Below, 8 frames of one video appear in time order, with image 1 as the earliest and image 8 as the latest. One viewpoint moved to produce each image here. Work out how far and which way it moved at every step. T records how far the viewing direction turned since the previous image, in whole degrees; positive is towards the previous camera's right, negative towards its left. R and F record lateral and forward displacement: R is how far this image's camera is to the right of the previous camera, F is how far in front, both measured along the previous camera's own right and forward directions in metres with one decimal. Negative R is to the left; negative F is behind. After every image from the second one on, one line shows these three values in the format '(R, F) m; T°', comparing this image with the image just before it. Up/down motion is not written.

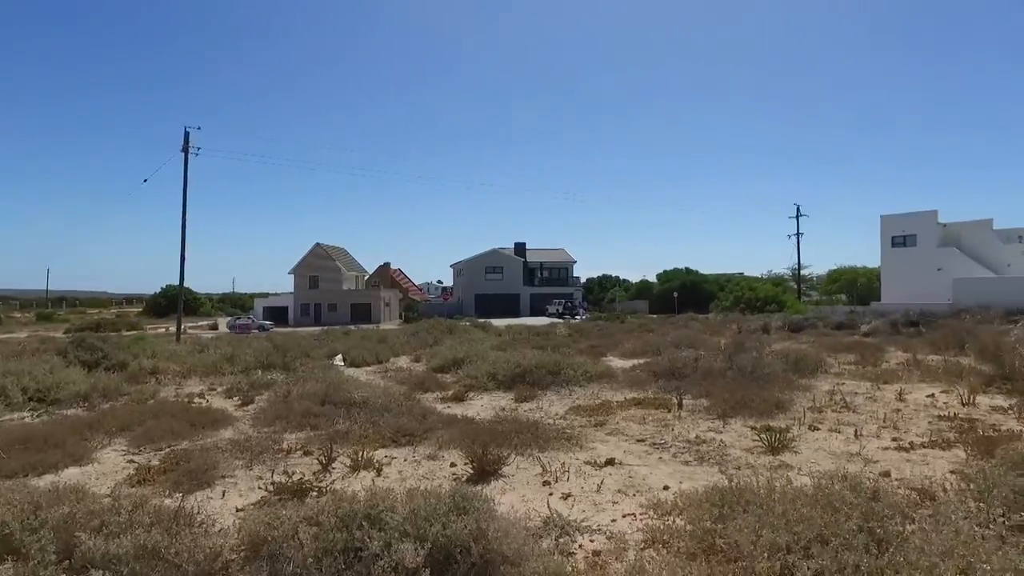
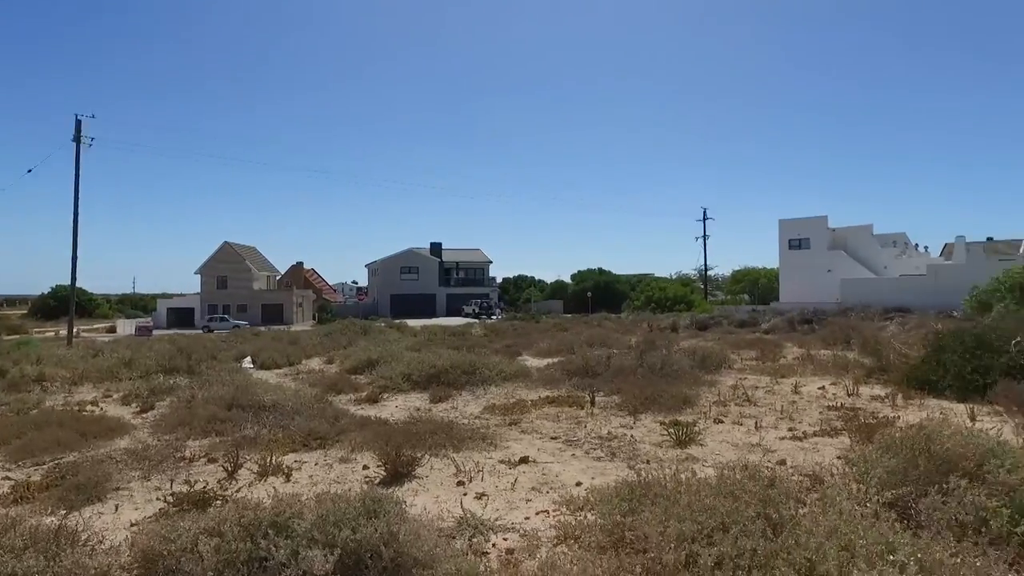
(0.0, 0.0) m; +7°
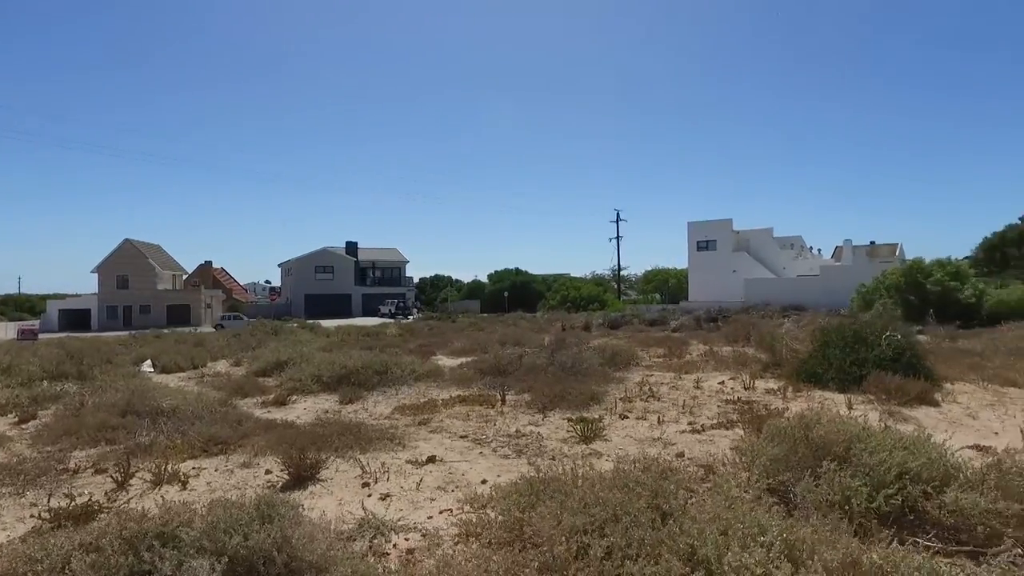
(+0.1, 0.0) m; +7°
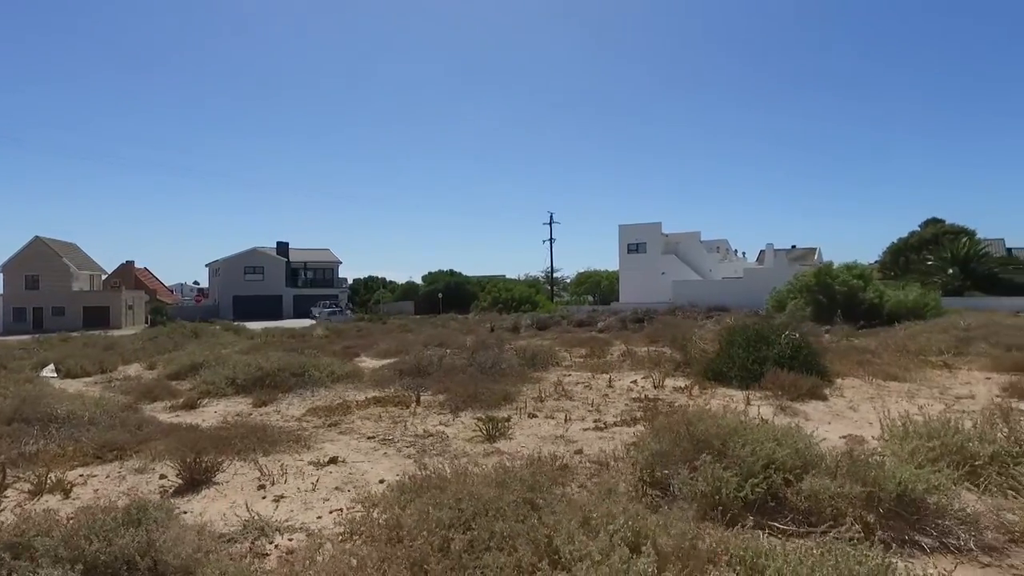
(+0.3, -0.1) m; +5°
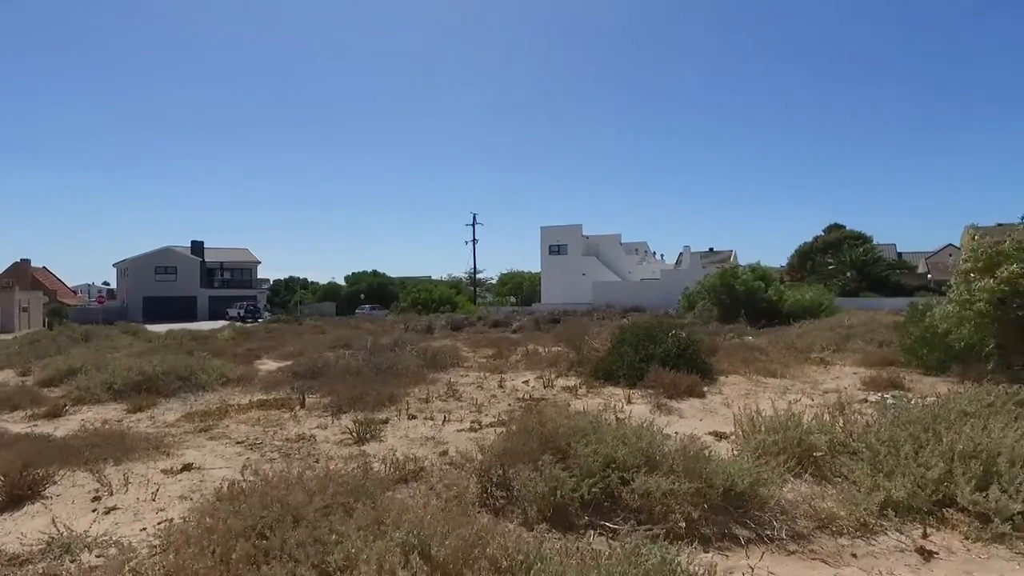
(+0.6, +0.1) m; +6°
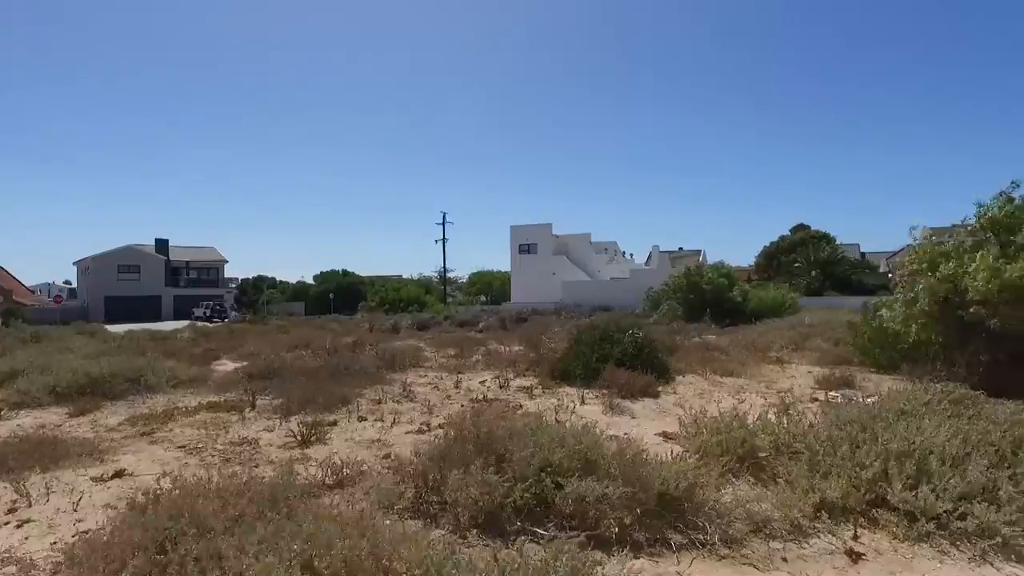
(+0.3, +0.1) m; +2°
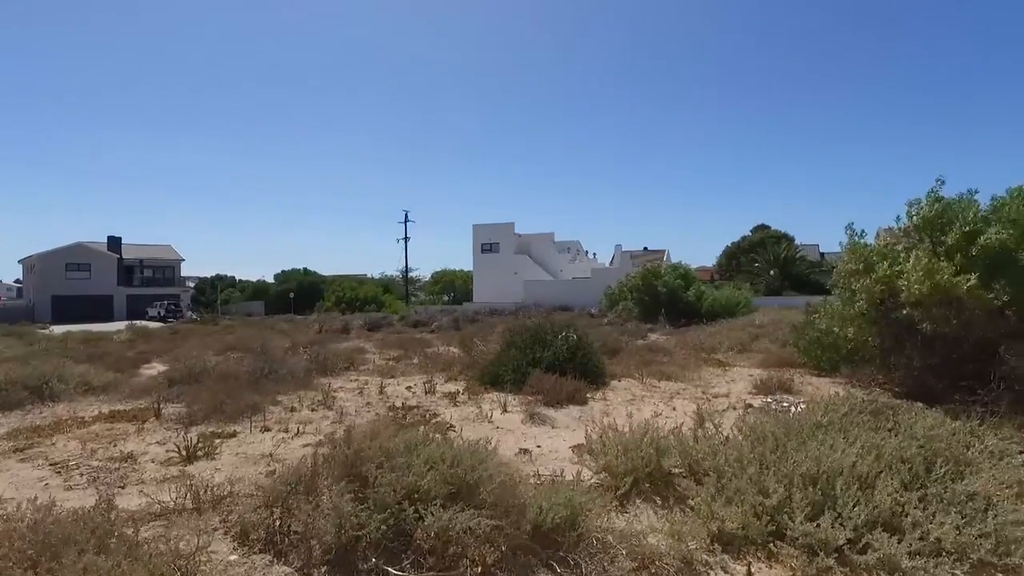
(+0.6, +0.5) m; +2°
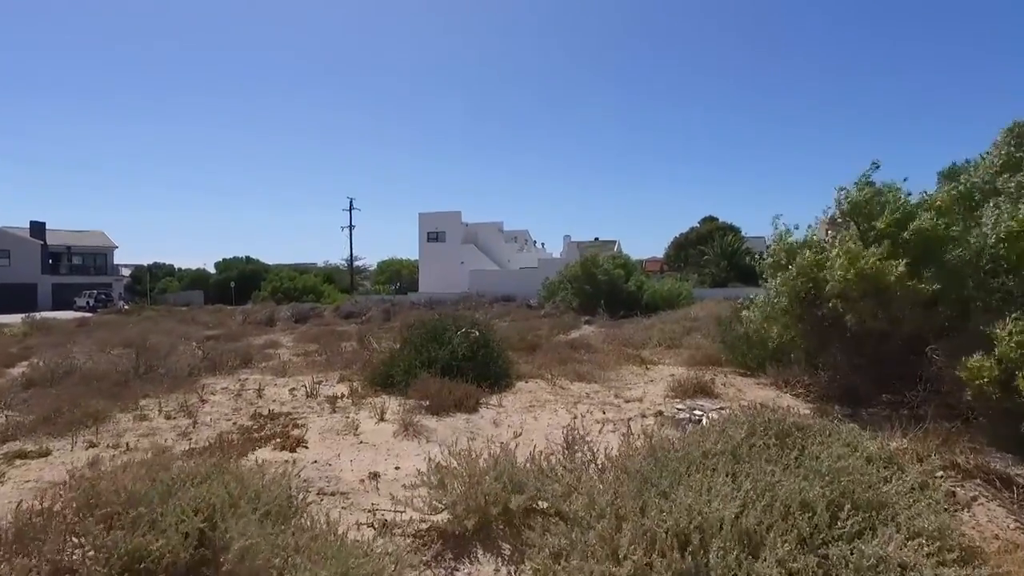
(+0.8, +1.0) m; +3°
